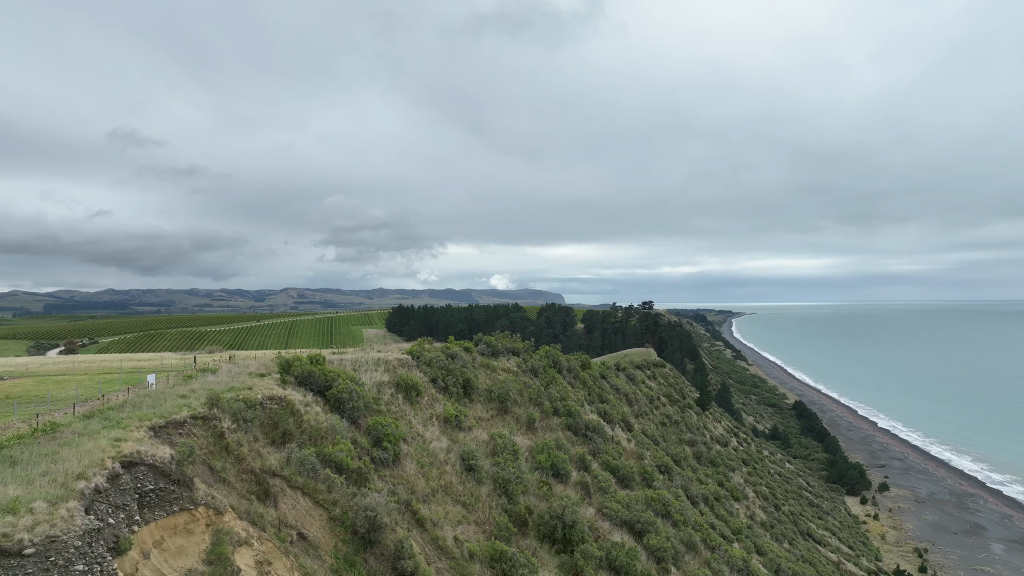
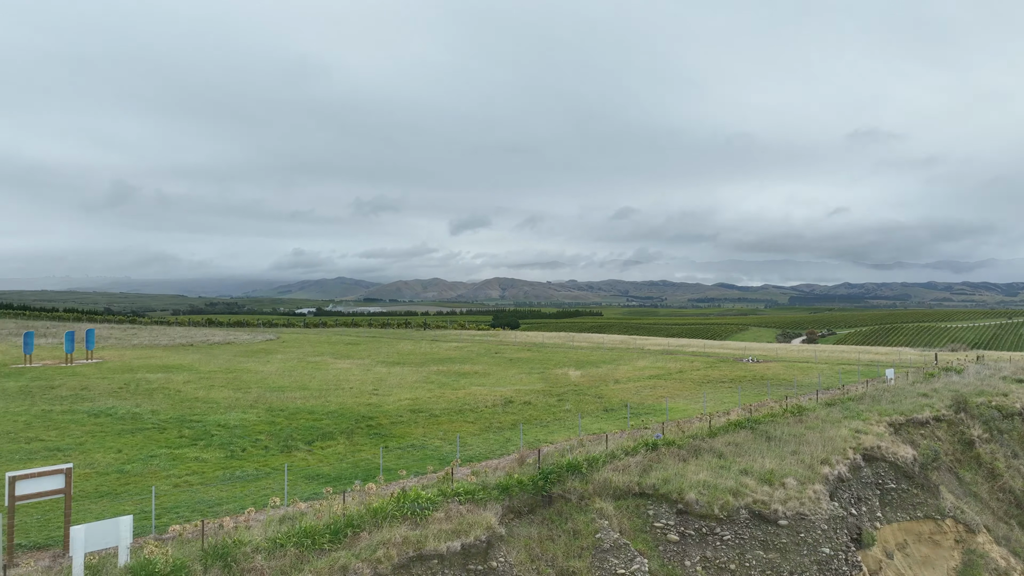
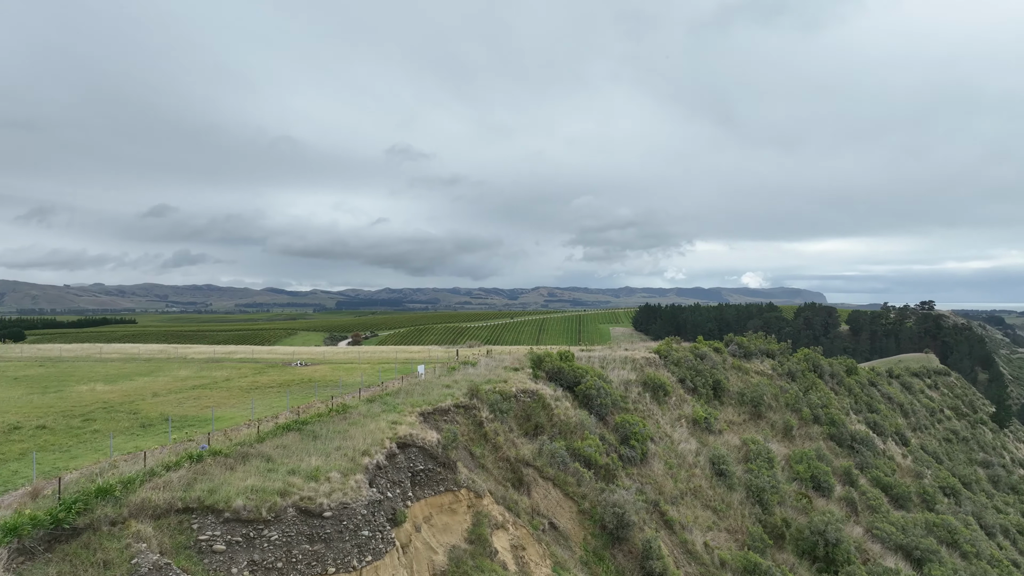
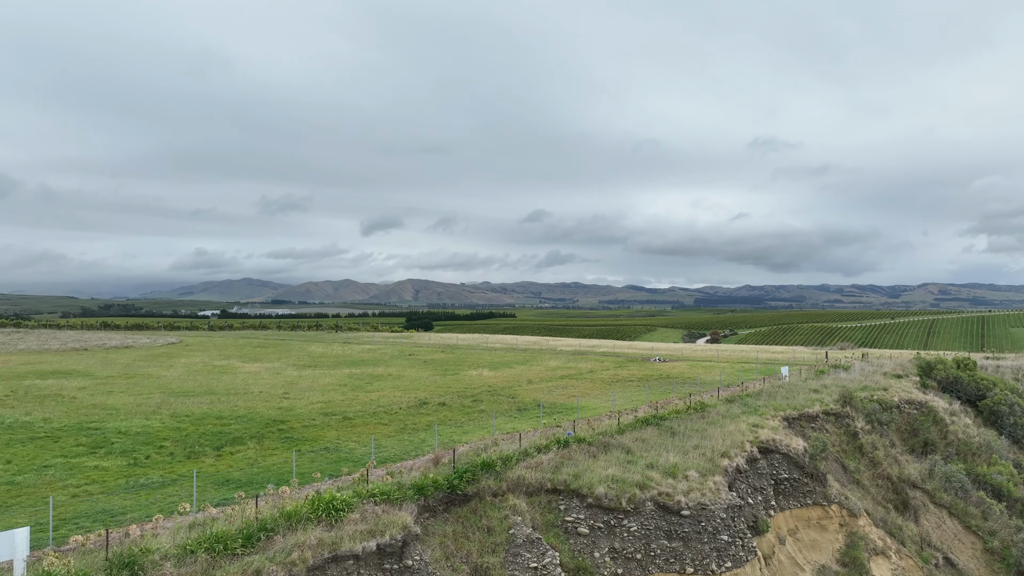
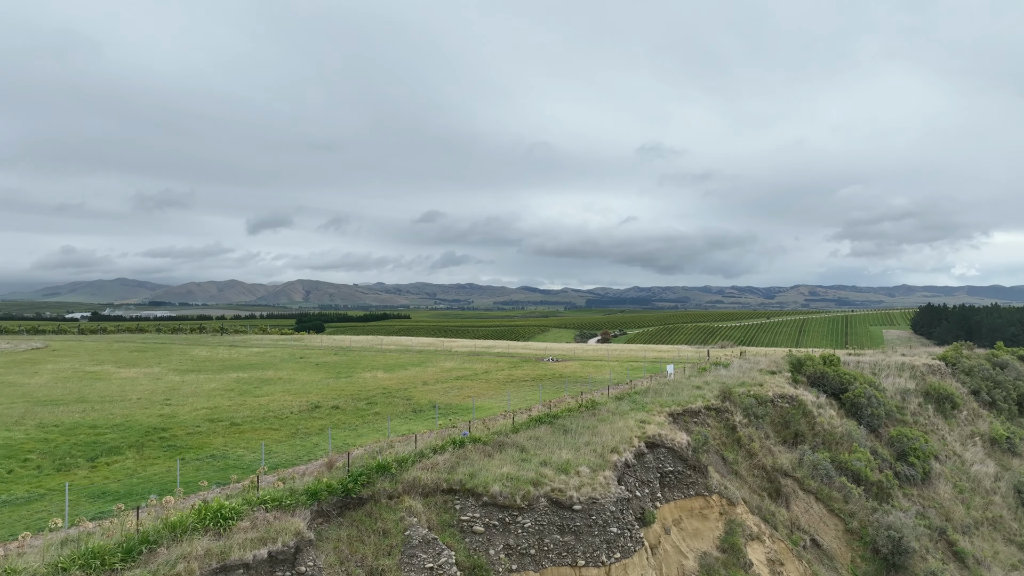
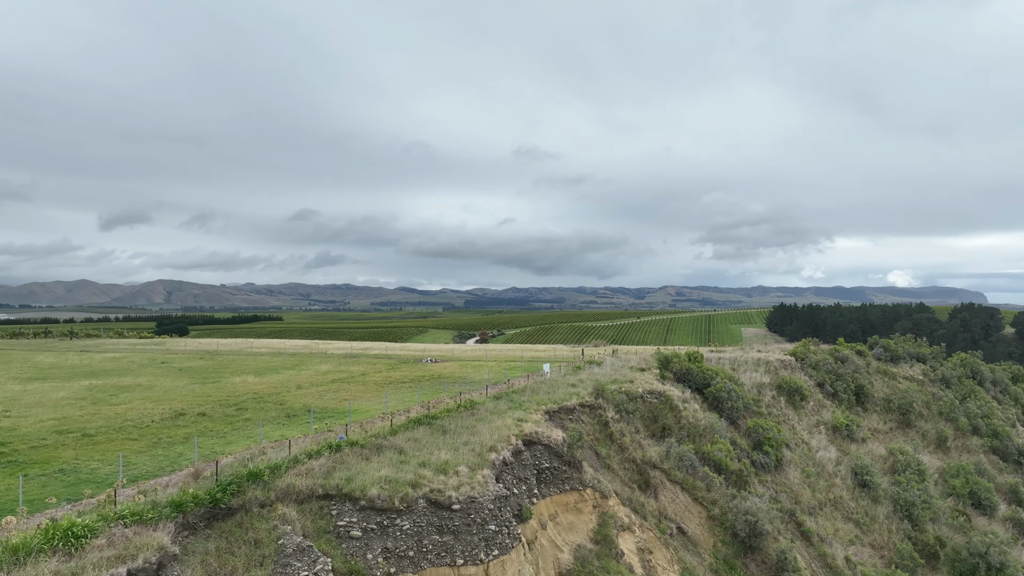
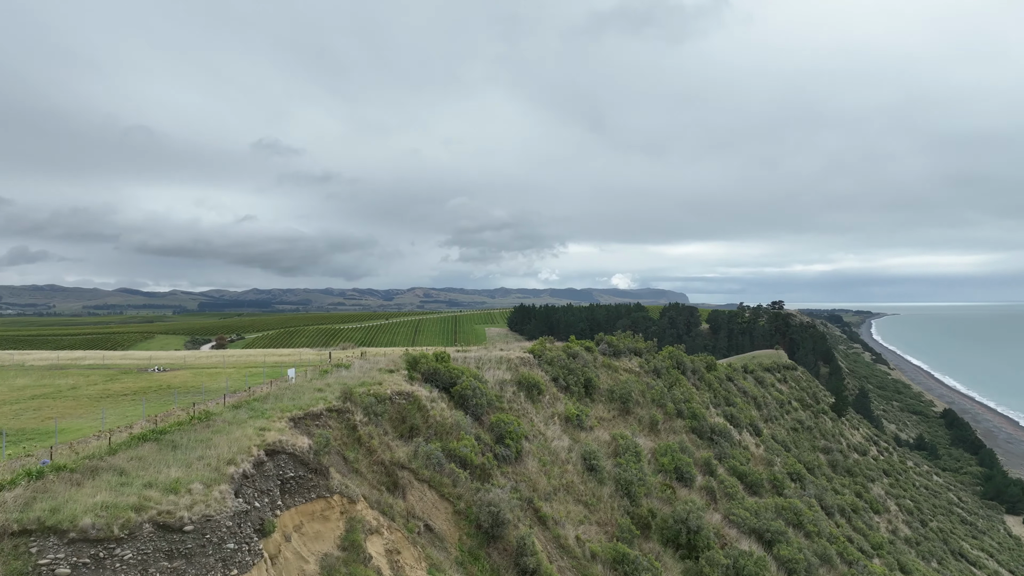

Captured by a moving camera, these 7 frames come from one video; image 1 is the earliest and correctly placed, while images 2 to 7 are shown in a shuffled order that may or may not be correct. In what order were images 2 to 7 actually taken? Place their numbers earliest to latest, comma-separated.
7, 3, 6, 5, 4, 2
